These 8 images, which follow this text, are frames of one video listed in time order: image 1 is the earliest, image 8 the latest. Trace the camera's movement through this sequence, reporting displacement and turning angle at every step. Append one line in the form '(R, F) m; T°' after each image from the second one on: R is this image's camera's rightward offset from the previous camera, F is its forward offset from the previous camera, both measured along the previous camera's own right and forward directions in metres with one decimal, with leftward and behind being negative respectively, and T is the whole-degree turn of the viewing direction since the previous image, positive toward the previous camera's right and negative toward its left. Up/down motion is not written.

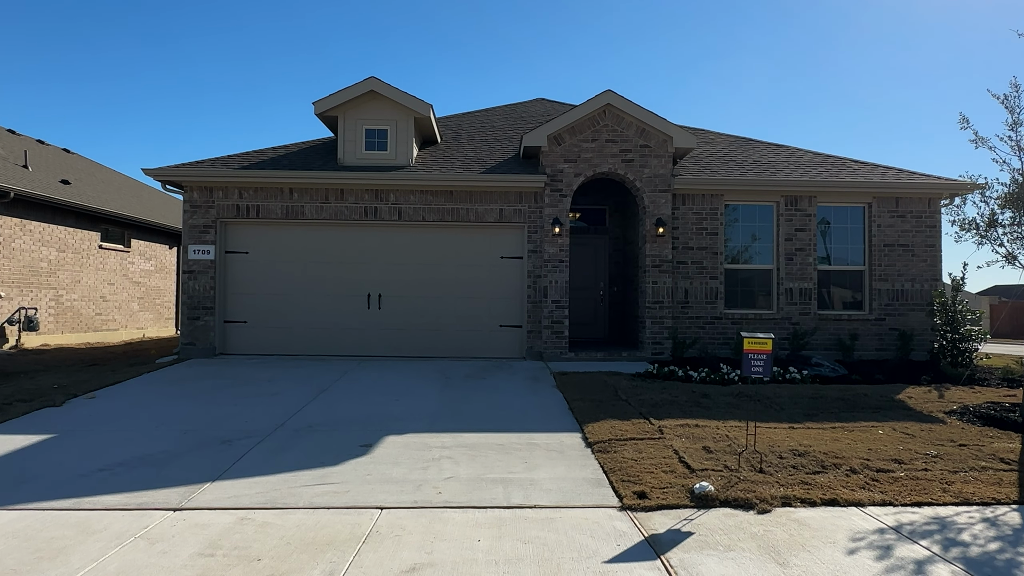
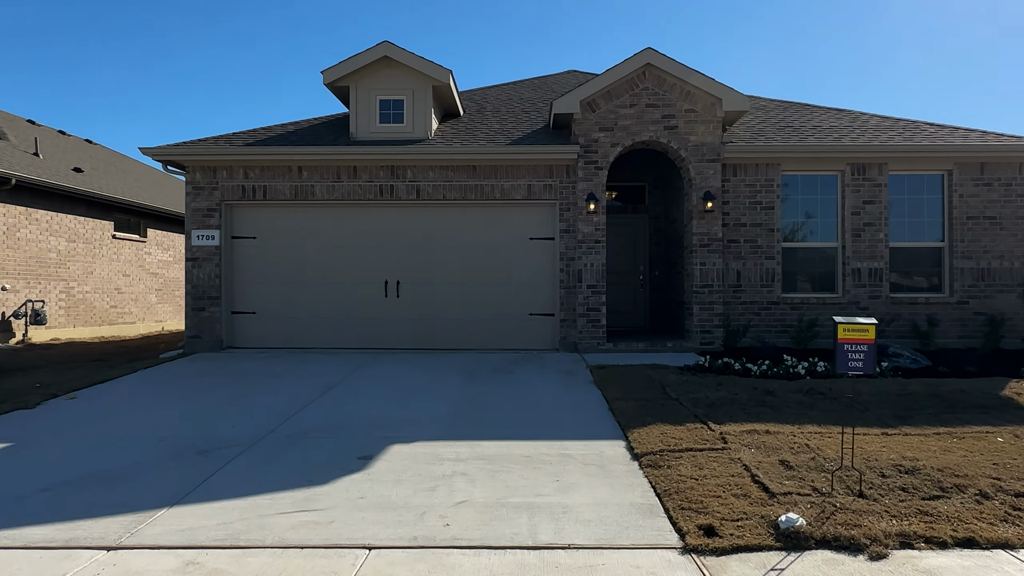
(+0.1, +1.0) m; -3°
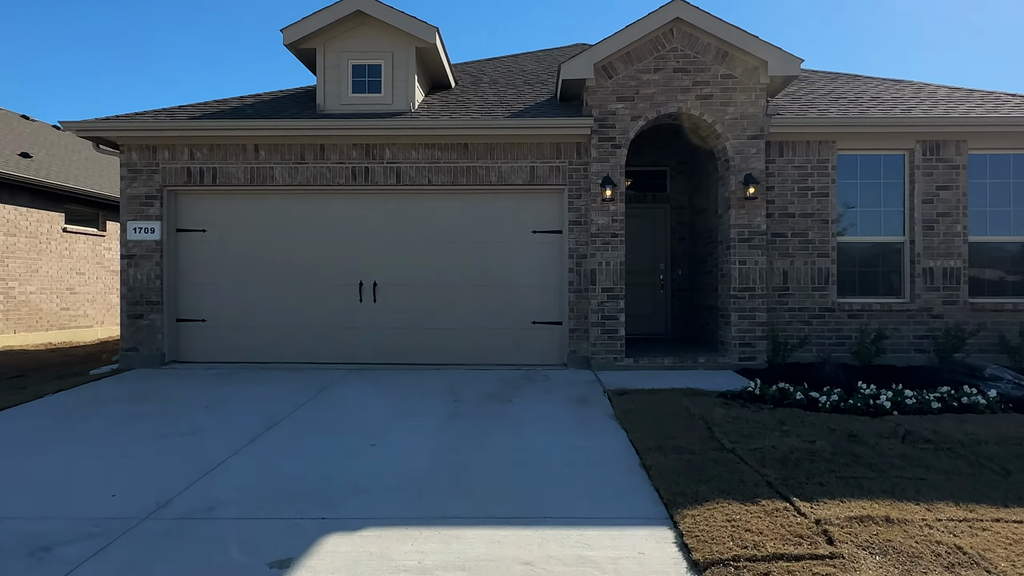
(+0.1, +1.6) m; 0°
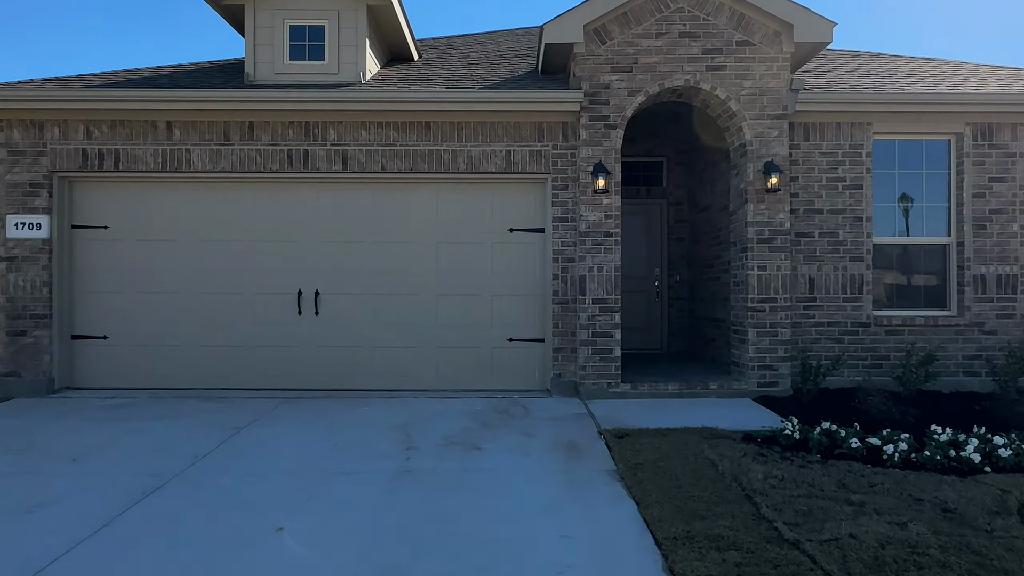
(+0.1, +1.4) m; +2°
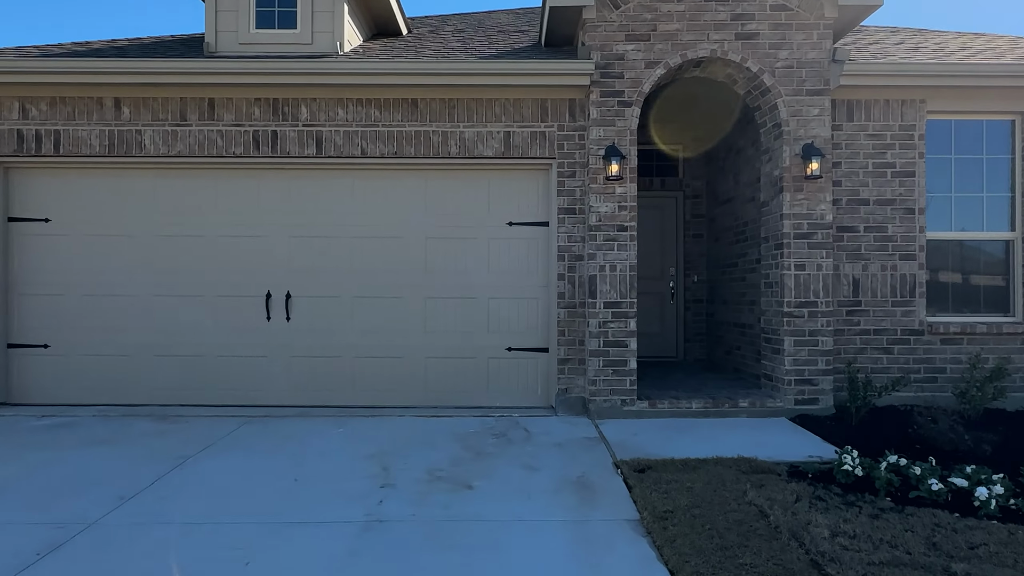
(0.0, +0.9) m; 0°
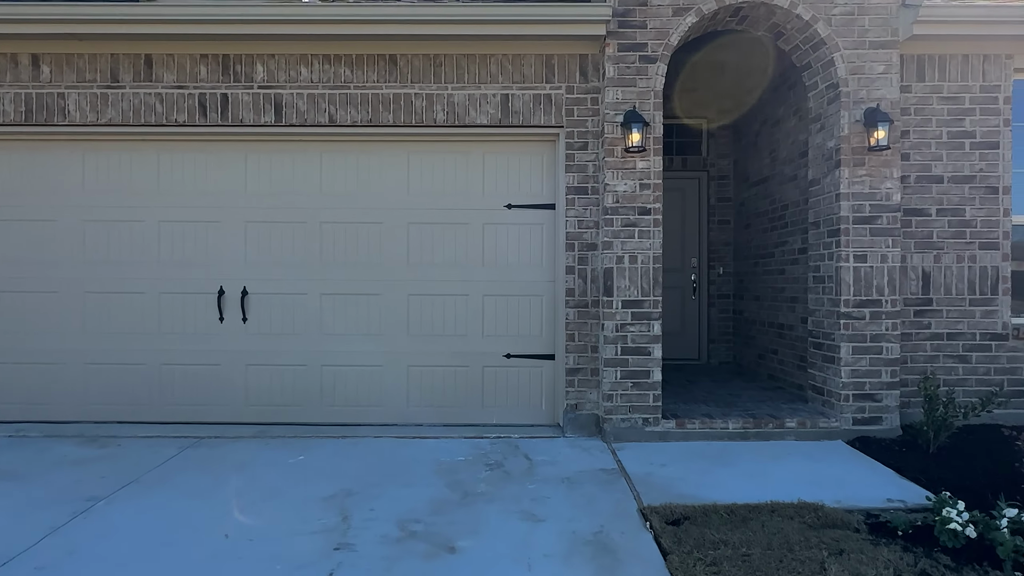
(0.0, +1.0) m; 0°
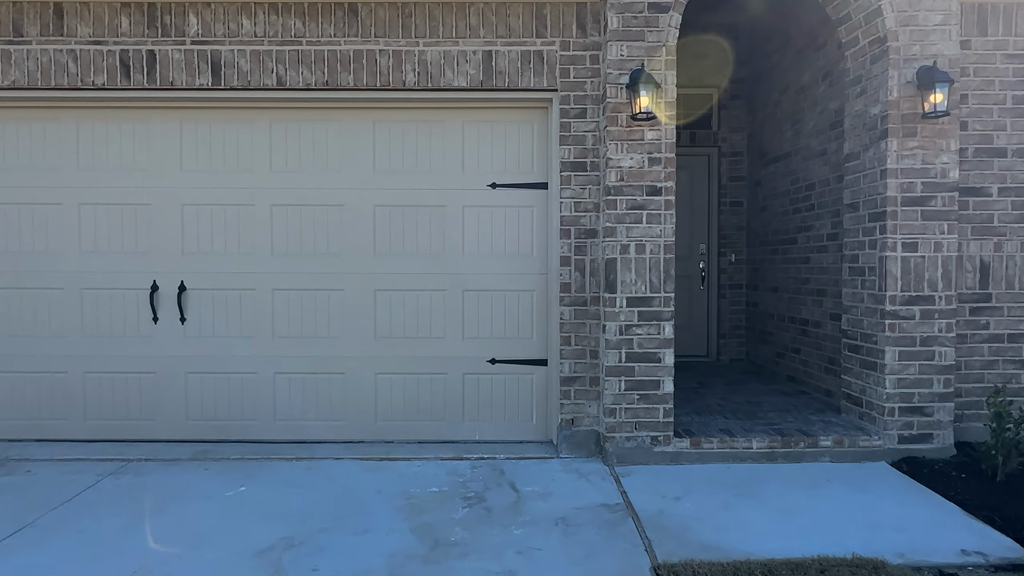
(+0.1, +0.7) m; 0°
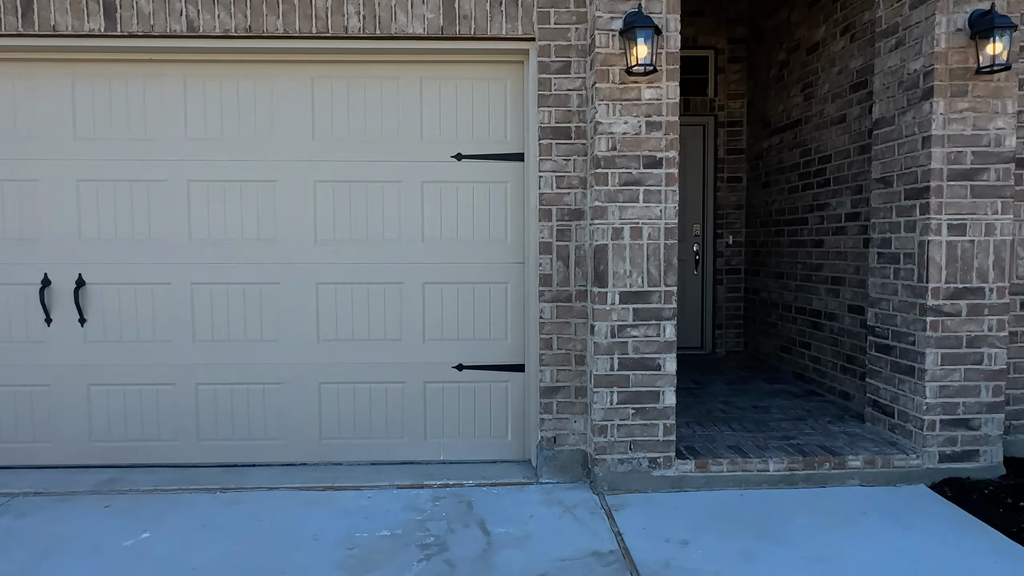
(+0.1, +0.7) m; +2°
